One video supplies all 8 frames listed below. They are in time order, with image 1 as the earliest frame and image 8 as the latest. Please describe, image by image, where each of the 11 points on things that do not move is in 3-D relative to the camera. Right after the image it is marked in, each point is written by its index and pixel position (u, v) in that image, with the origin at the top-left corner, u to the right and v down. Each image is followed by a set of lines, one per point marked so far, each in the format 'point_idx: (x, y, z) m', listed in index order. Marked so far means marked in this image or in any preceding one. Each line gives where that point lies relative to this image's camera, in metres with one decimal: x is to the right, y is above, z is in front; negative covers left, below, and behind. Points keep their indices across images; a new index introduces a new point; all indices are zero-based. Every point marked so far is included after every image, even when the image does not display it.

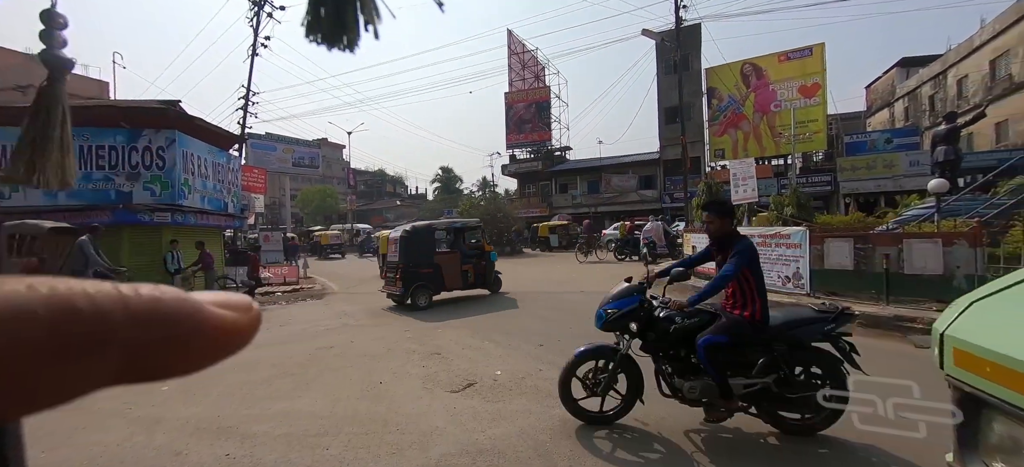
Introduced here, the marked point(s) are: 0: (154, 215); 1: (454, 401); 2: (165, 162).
0: (-11.1, +0.6, +12.8) m
1: (-0.6, -1.8, +4.5) m
2: (-11.0, +2.3, +13.0) m
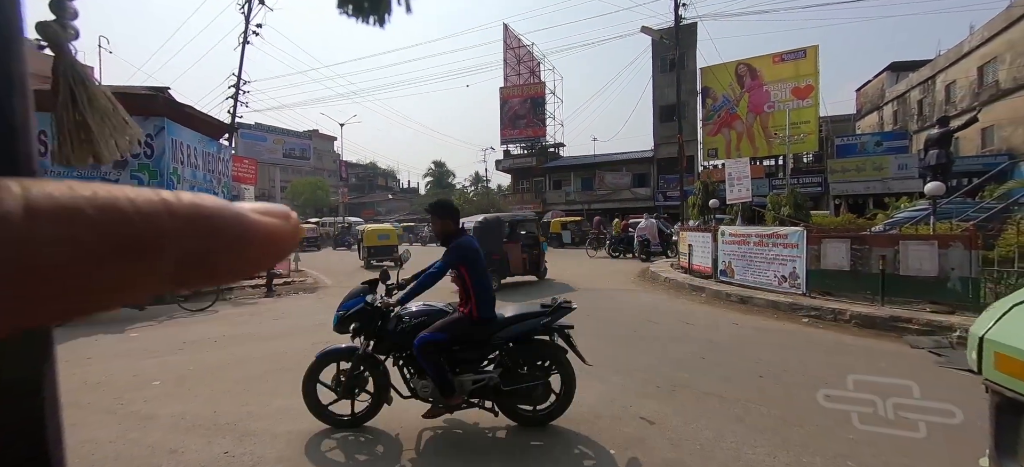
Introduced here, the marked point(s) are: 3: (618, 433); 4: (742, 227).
0: (-11.2, +0.9, +12.5) m
1: (-0.6, -1.8, +4.4) m
2: (-11.0, +2.6, +12.7) m
3: (+1.0, -1.8, +3.8) m
4: (+5.4, +0.1, +9.7) m
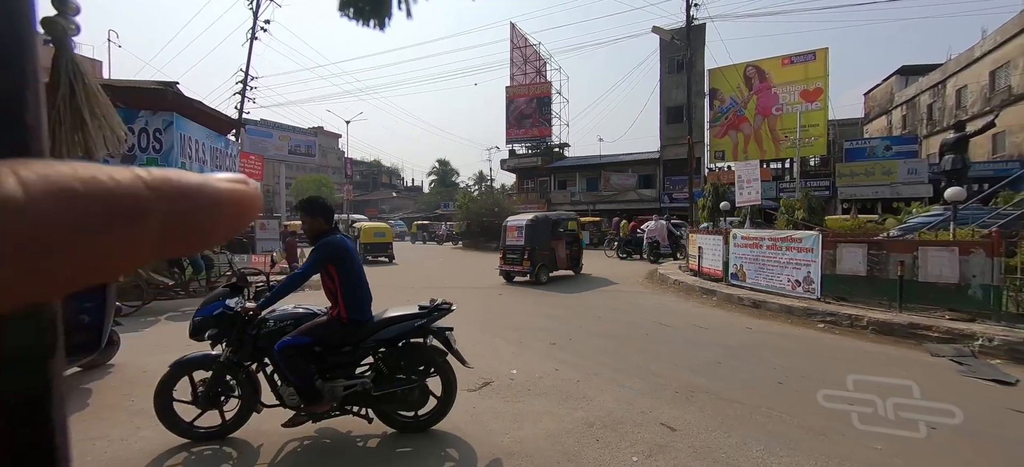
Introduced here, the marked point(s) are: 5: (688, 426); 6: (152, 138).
0: (-11.0, +1.0, +12.5) m
1: (-0.4, -1.8, +4.3) m
2: (-10.8, +2.7, +12.7) m
3: (+1.1, -1.8, +3.7) m
4: (+5.6, +0.1, +9.6) m
5: (+1.7, -1.8, +3.9) m
6: (-10.9, +2.9, +12.5) m
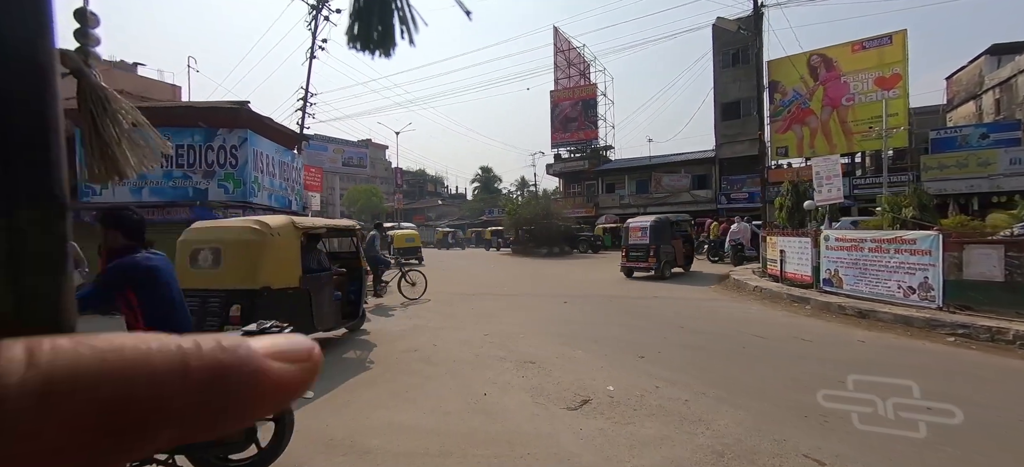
0: (-9.1, +0.7, +13.2) m
1: (+0.6, -1.8, +4.0) m
2: (-8.9, +2.4, +13.4) m
3: (+2.1, -1.9, +3.2) m
4: (+7.1, 0.0, +8.6) m
5: (+2.7, -1.9, +3.4) m
6: (-9.1, +2.5, +13.2) m
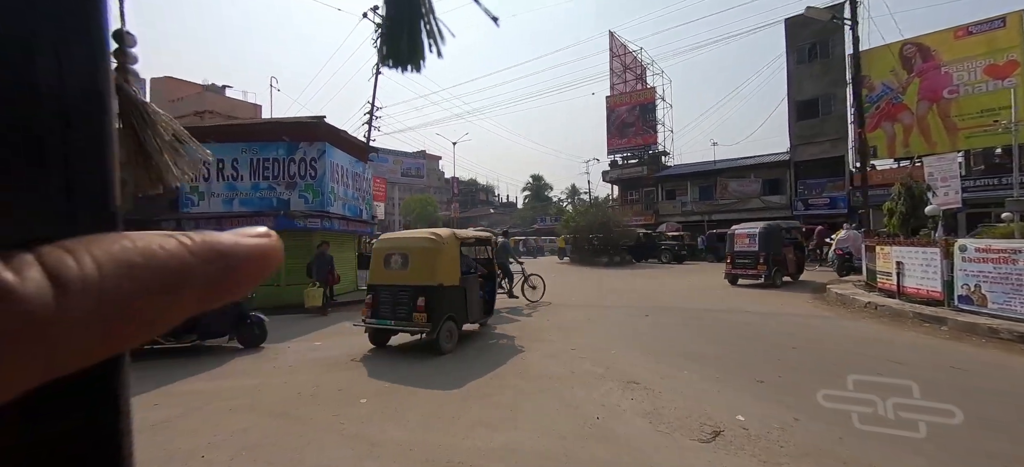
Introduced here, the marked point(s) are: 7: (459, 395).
0: (-6.9, +0.4, +13.8) m
1: (+1.7, -1.9, +3.5) m
2: (-6.6, +2.1, +14.0) m
3: (+3.1, -1.9, +2.5) m
4: (+8.7, -0.1, +7.4) m
5: (+3.7, -1.9, +2.7) m
6: (-6.8, +2.3, +13.9) m
7: (-0.6, -2.0, +5.0) m
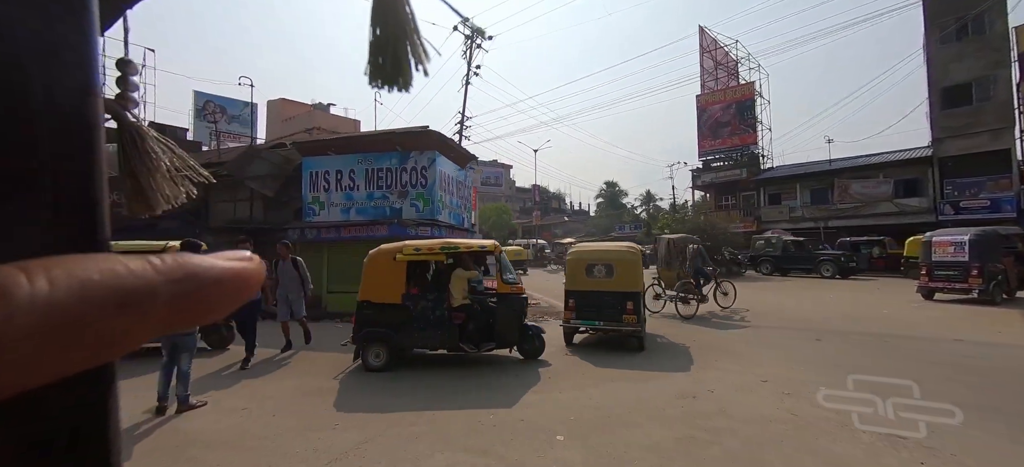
0: (-3.2, +0.1, +13.9) m
1: (+3.7, -2.0, +2.3) m
2: (-2.9, +1.8, +14.0) m
3: (+4.9, -2.0, +1.1) m
4: (+11.2, -0.2, +5.0) m
5: (+5.5, -2.0, +1.1) m
6: (-3.1, +2.0, +14.0) m
7: (+1.6, -2.1, +4.1) m
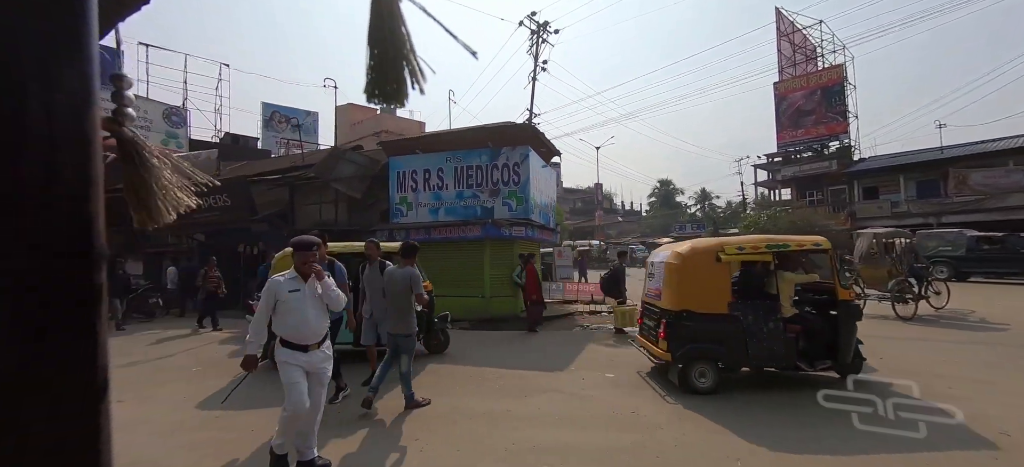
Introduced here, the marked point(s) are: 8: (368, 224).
0: (0.0, +0.1, +13.0) m
1: (+5.7, -1.9, +0.8) m
2: (+0.3, +1.8, +13.2) m
3: (+6.8, -1.8, -0.5) m
4: (+13.4, -0.1, +2.8) m
5: (+7.4, -1.8, -0.5) m
6: (0.0, +2.0, +13.1) m
7: (+3.8, -2.0, +2.9) m
8: (-5.3, +0.3, +15.1) m
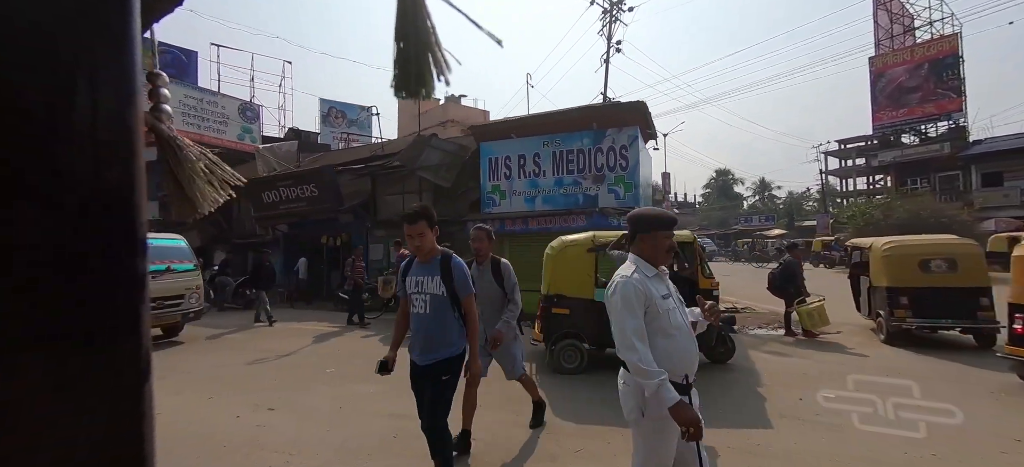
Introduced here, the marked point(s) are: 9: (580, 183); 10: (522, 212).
0: (+3.1, +0.4, +11.9) m
1: (+7.6, -1.8, -0.8) m
2: (+3.4, +2.1, +12.0) m
3: (+8.6, -1.8, -2.2) m
4: (+15.5, 0.0, +0.4) m
5: (+9.2, -1.8, -2.3) m
6: (+3.2, +2.3, +11.9) m
7: (+5.9, -1.9, +1.4) m
8: (-1.9, +0.7, +14.3) m
9: (+2.0, +1.5, +12.4) m
10: (+0.3, +0.7, +12.8) m
